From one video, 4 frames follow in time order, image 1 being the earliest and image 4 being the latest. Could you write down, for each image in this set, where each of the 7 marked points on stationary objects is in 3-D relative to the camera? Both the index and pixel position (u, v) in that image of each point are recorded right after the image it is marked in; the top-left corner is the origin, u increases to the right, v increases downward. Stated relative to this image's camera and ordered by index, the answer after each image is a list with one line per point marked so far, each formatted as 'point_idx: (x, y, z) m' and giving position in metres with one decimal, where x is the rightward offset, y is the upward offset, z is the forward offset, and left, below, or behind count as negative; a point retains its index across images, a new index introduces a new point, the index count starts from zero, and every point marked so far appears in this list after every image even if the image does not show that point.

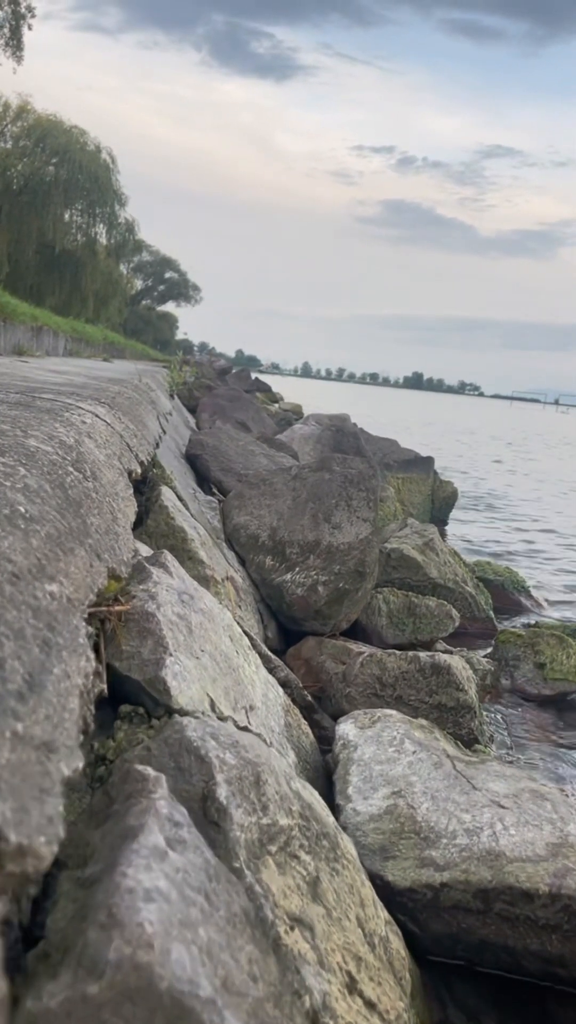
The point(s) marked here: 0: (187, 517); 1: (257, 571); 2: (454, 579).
0: (-0.7, 0.0, +6.1) m
1: (-0.2, -0.5, +6.6) m
2: (+1.5, -0.6, +8.0) m
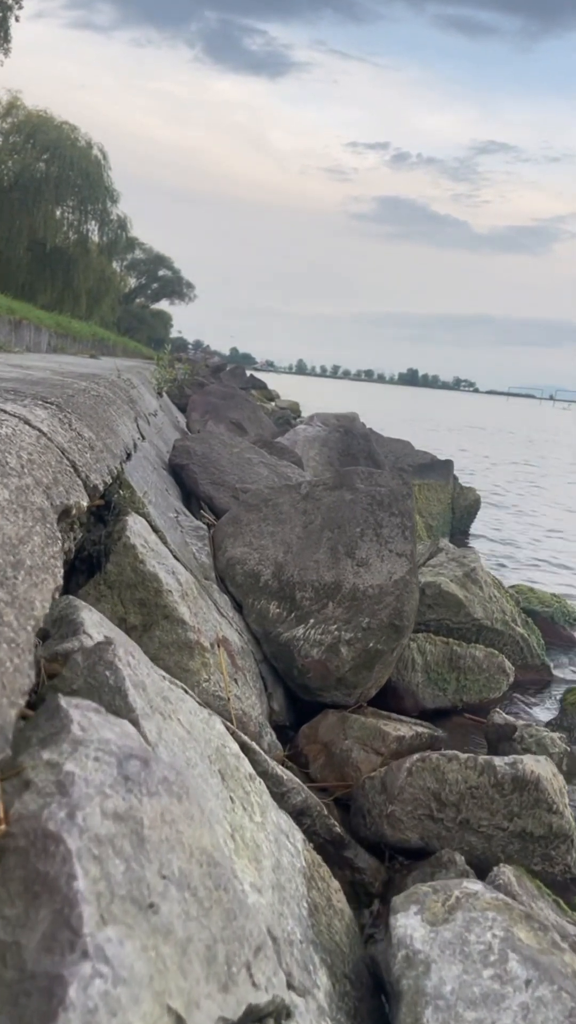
0: (-0.6, -0.2, +4.5) m
1: (-0.2, -0.6, +5.0) m
2: (+1.6, -0.8, +6.4) m
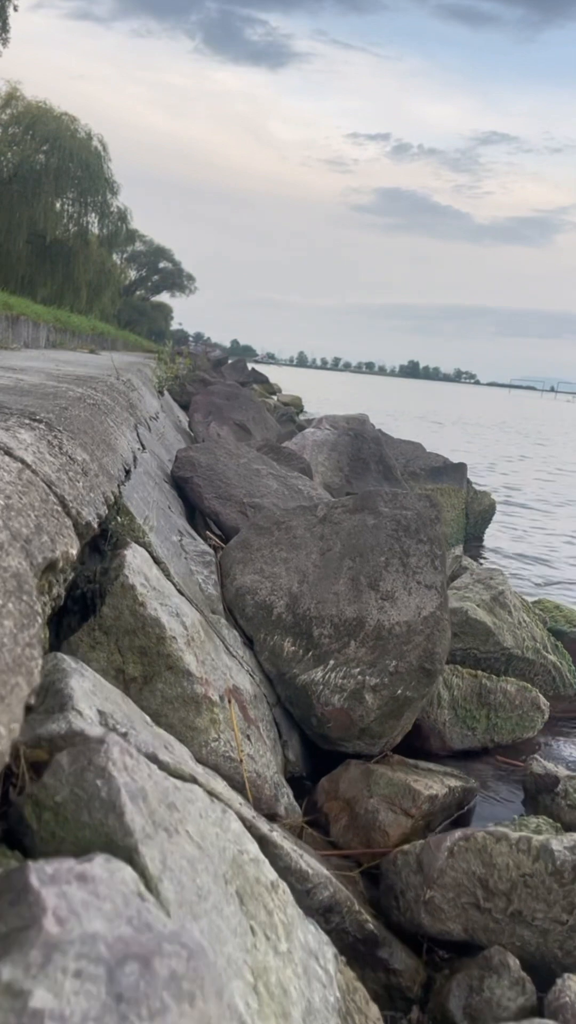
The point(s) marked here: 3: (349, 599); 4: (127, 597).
0: (-0.5, -0.4, +4.0) m
1: (-0.1, -0.8, +4.5) m
2: (+1.7, -0.9, +5.9) m
3: (+0.3, -0.5, +4.5) m
4: (-0.7, -0.4, +3.7) m
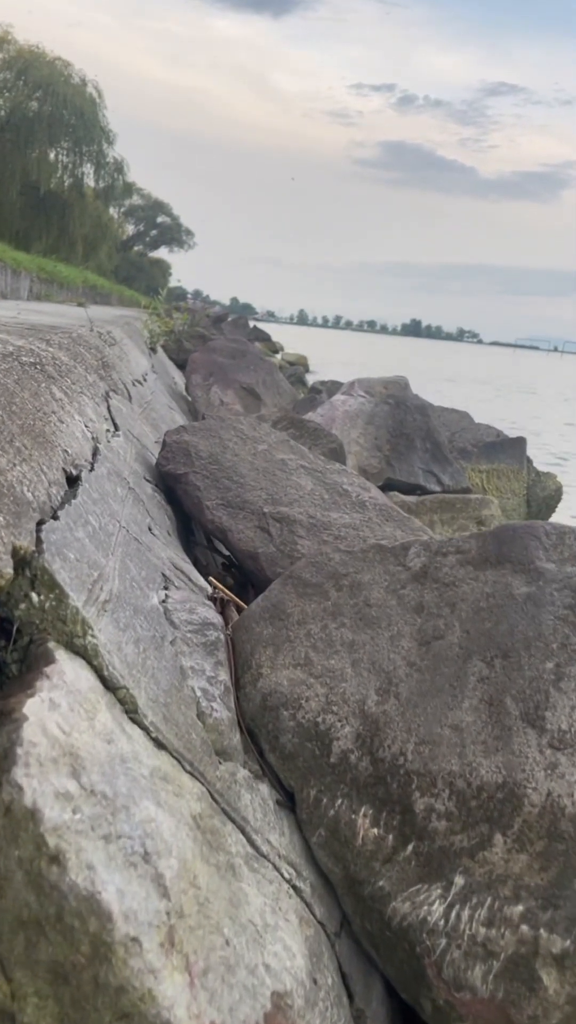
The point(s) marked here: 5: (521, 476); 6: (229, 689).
0: (-0.3, -0.6, +1.8) m
1: (+0.1, -1.0, +2.4) m
2: (+1.9, -1.0, +3.8) m
3: (+0.5, -0.6, +2.3) m
4: (-0.5, -0.6, +1.5) m
5: (+2.5, +0.4, +9.4) m
6: (-0.2, -0.6, +2.7) m
